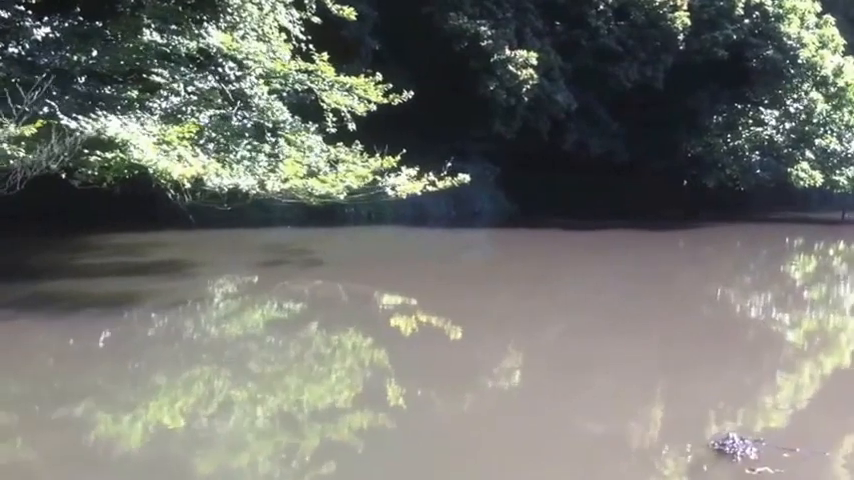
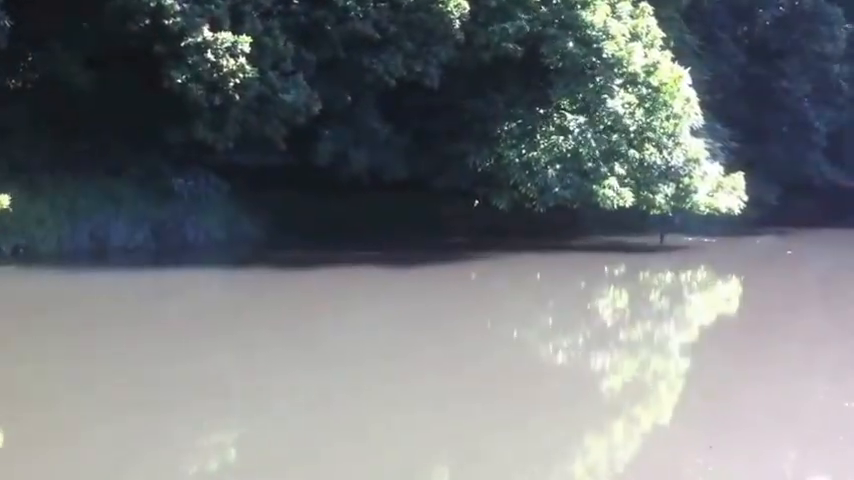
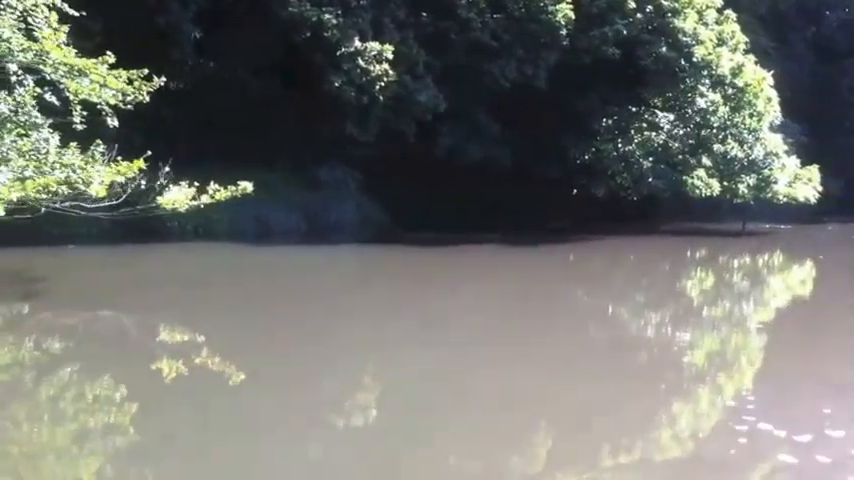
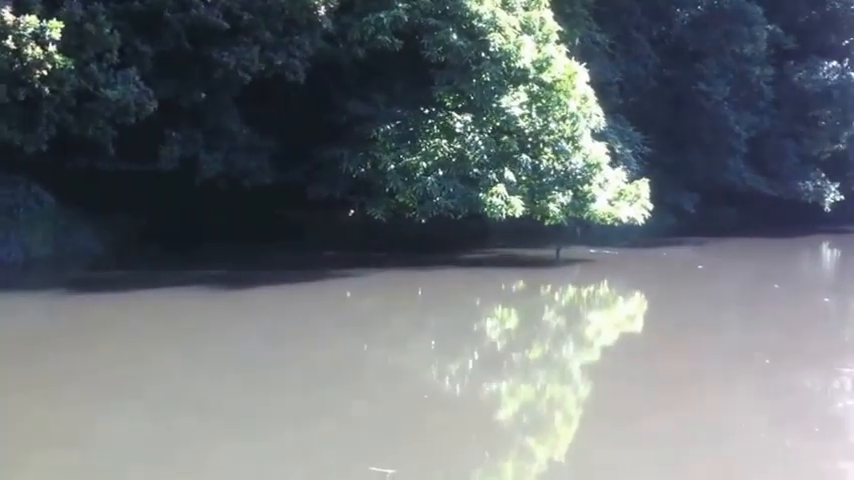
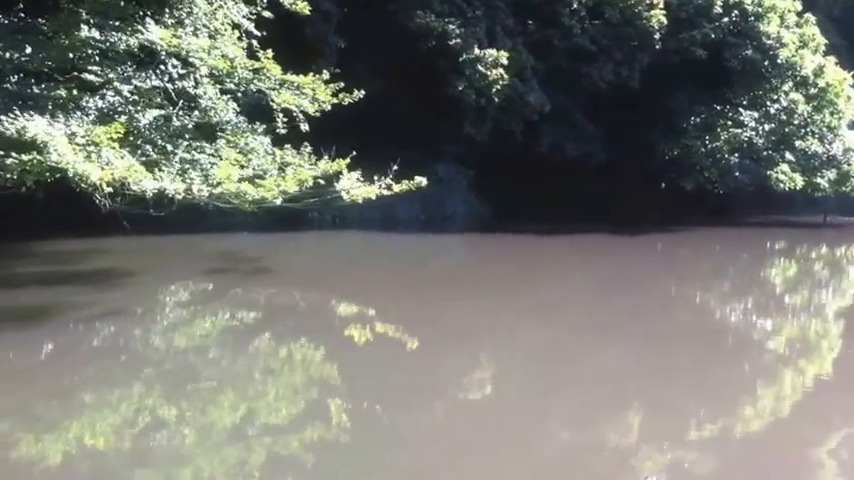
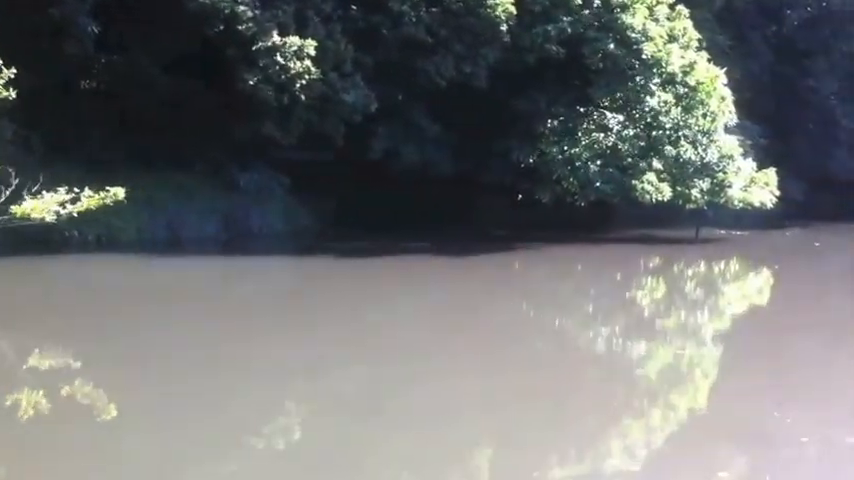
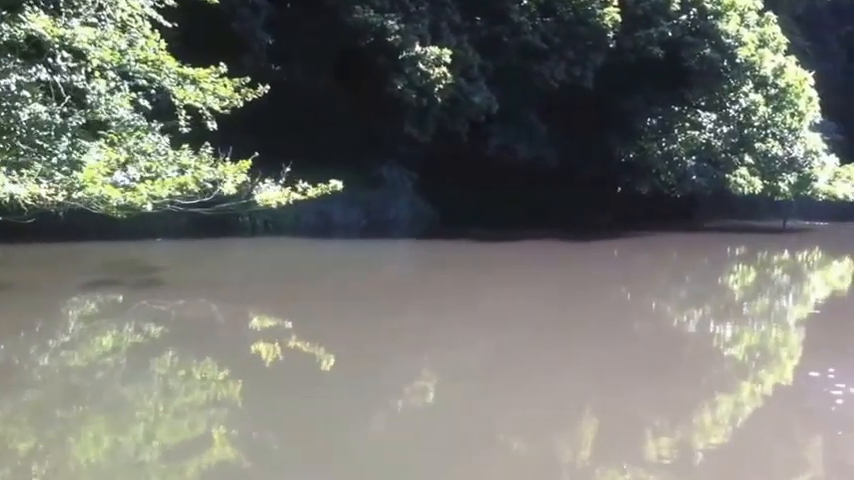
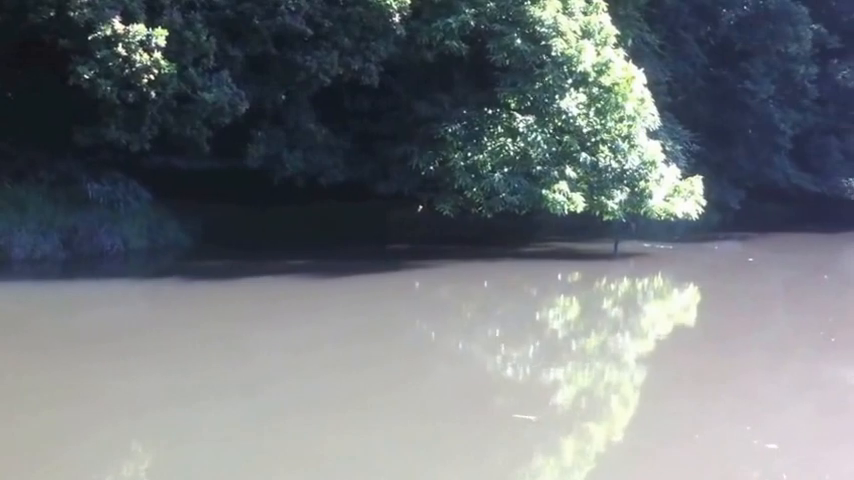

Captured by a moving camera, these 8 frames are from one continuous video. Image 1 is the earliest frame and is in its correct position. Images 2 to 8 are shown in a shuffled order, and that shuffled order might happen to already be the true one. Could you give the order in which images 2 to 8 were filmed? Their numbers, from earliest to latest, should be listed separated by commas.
5, 7, 3, 6, 2, 8, 4
